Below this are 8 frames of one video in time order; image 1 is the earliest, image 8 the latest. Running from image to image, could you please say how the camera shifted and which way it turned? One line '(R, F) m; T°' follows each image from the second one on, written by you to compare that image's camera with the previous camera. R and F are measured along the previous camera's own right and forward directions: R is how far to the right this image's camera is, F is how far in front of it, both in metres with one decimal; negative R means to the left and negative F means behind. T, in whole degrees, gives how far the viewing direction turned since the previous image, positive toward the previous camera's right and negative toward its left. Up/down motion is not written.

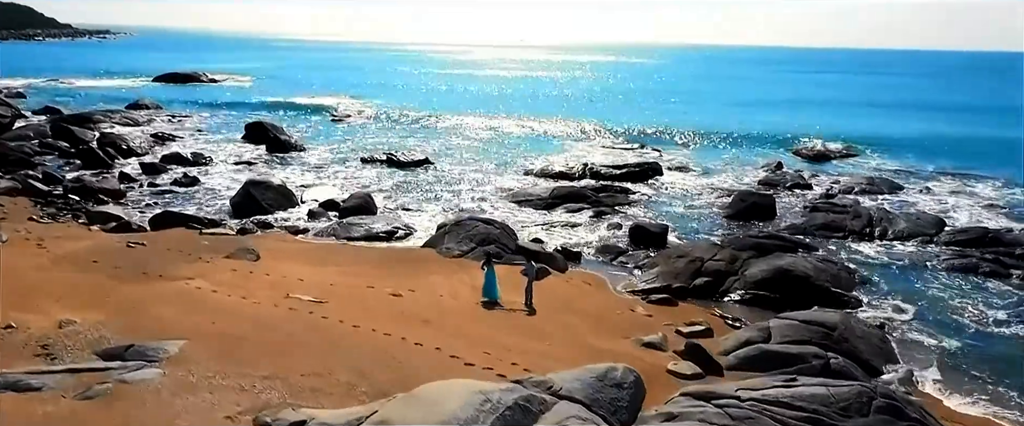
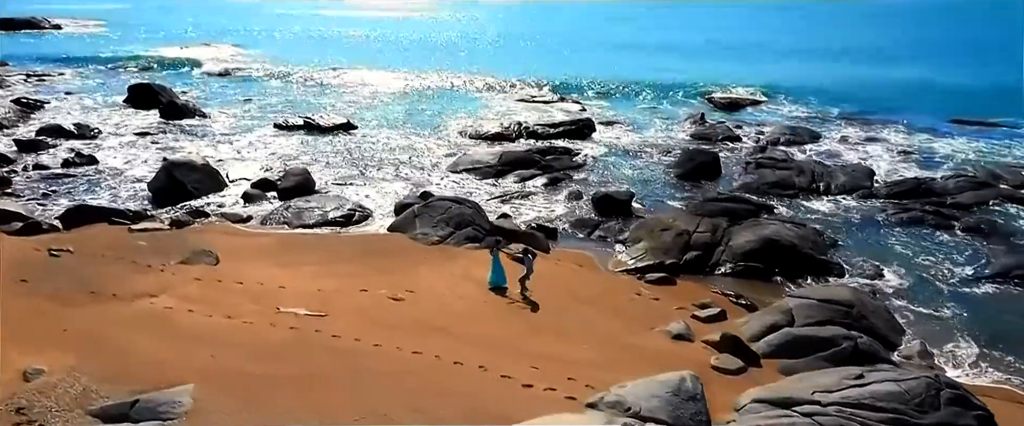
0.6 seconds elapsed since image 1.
(-1.9, +1.0) m; +9°
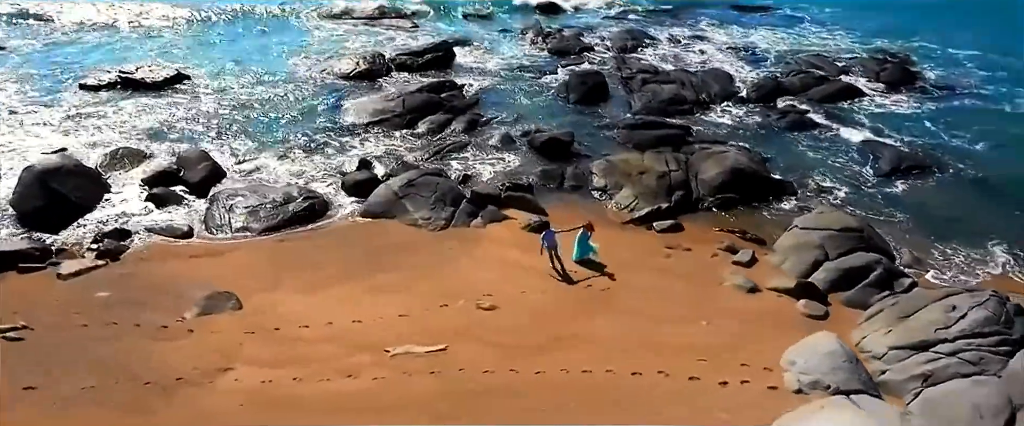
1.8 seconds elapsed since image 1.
(-4.7, +1.4) m; +20°
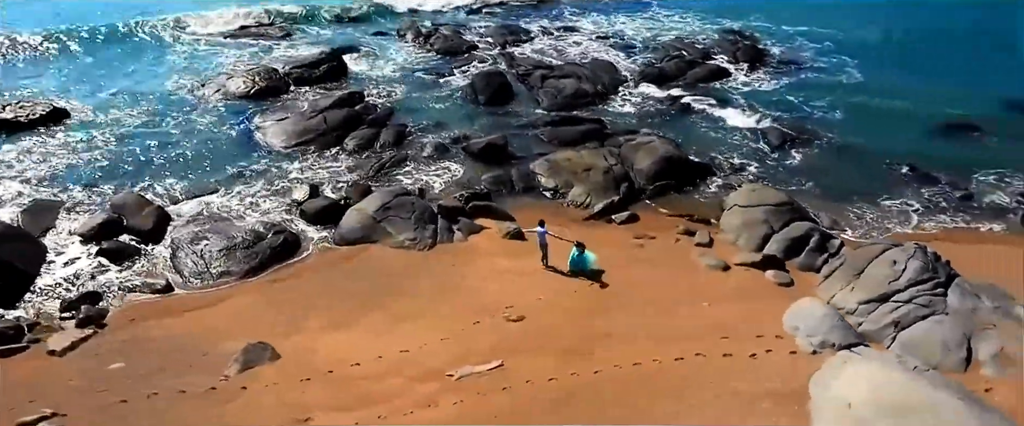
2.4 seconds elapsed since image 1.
(-2.8, -0.4) m; +13°
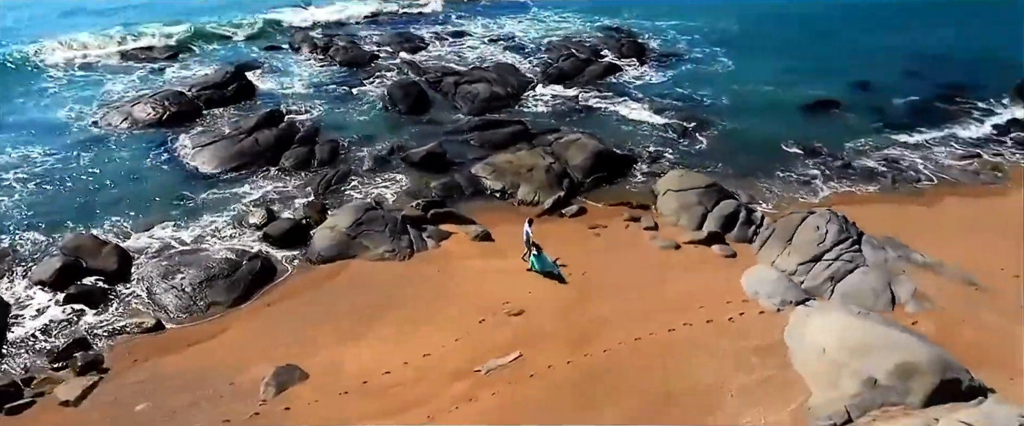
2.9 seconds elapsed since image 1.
(-2.2, -0.8) m; +11°
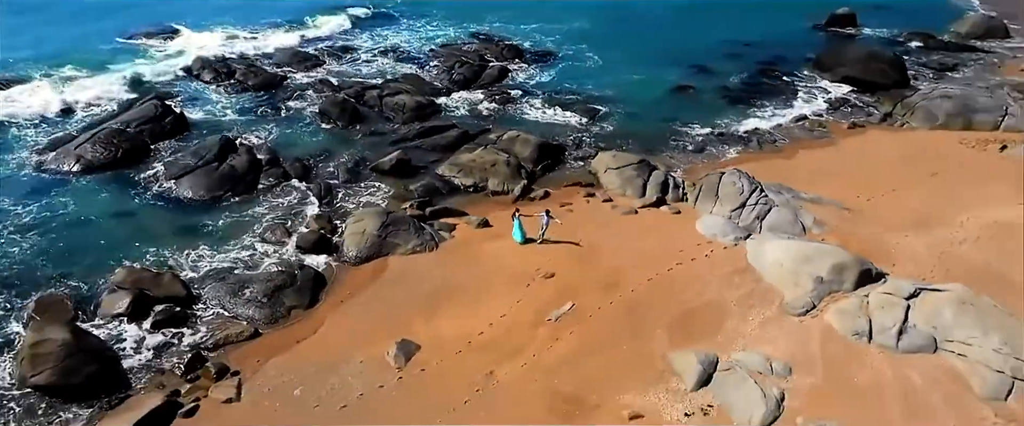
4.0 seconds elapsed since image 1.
(-4.6, -2.6) m; +15°
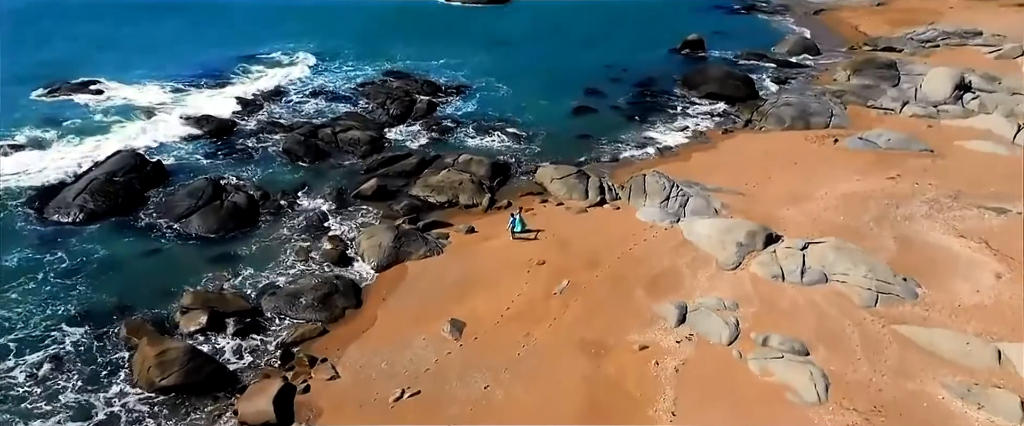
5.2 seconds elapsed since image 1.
(-3.9, -3.9) m; +12°
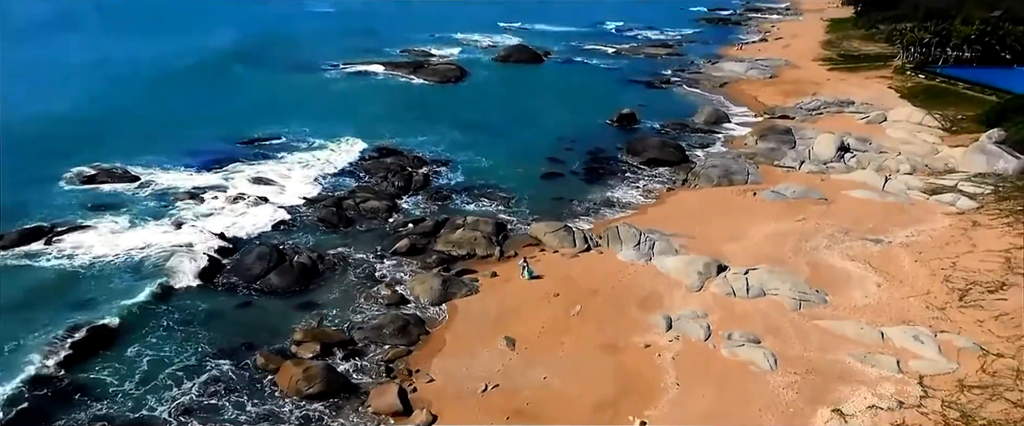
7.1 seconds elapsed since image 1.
(-3.8, -6.4) m; +7°
